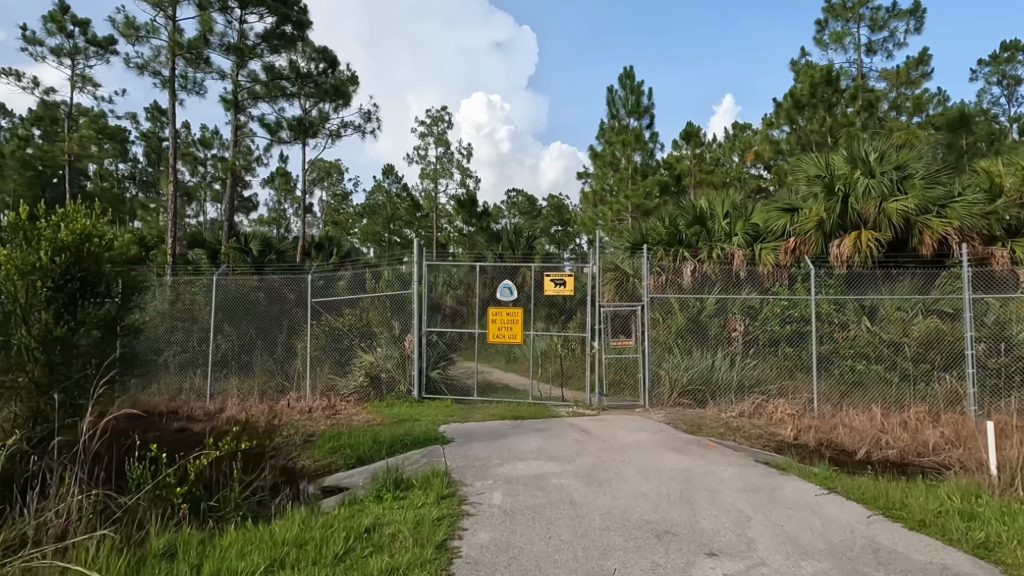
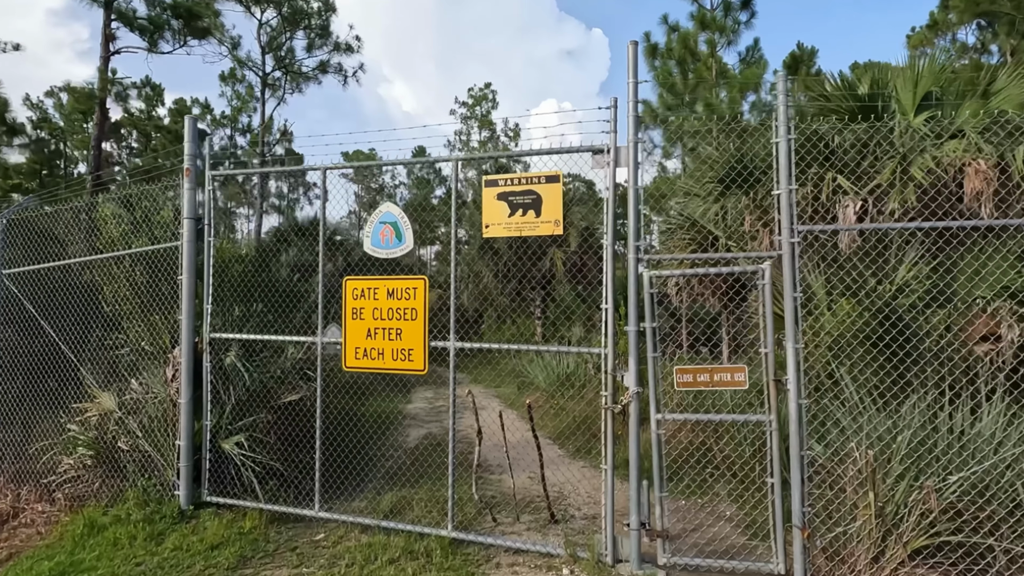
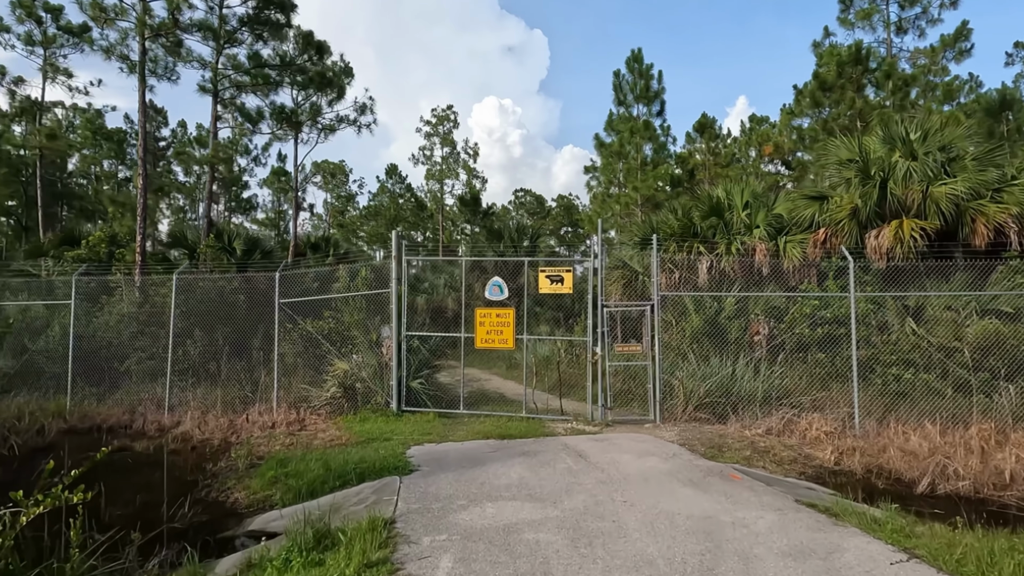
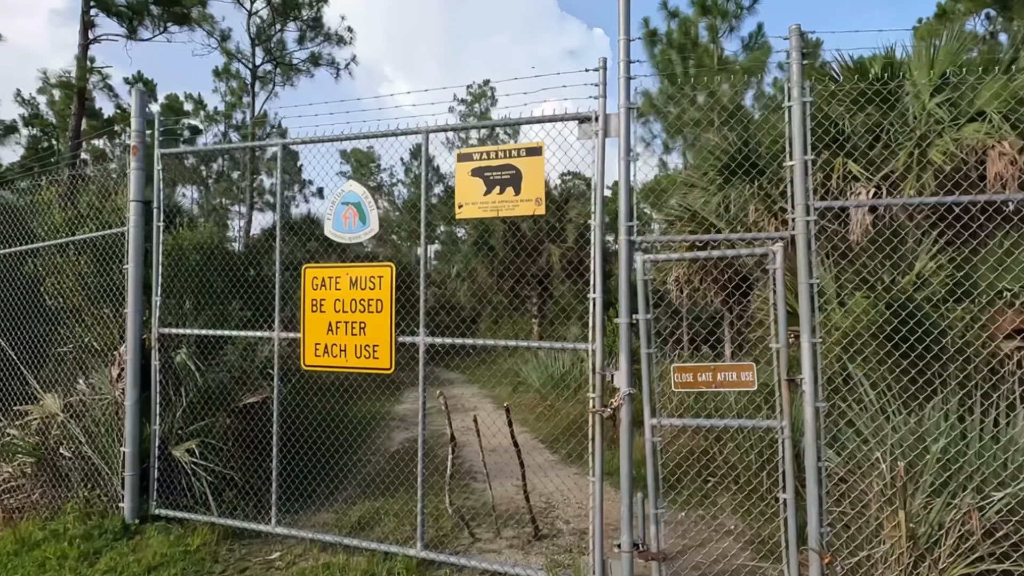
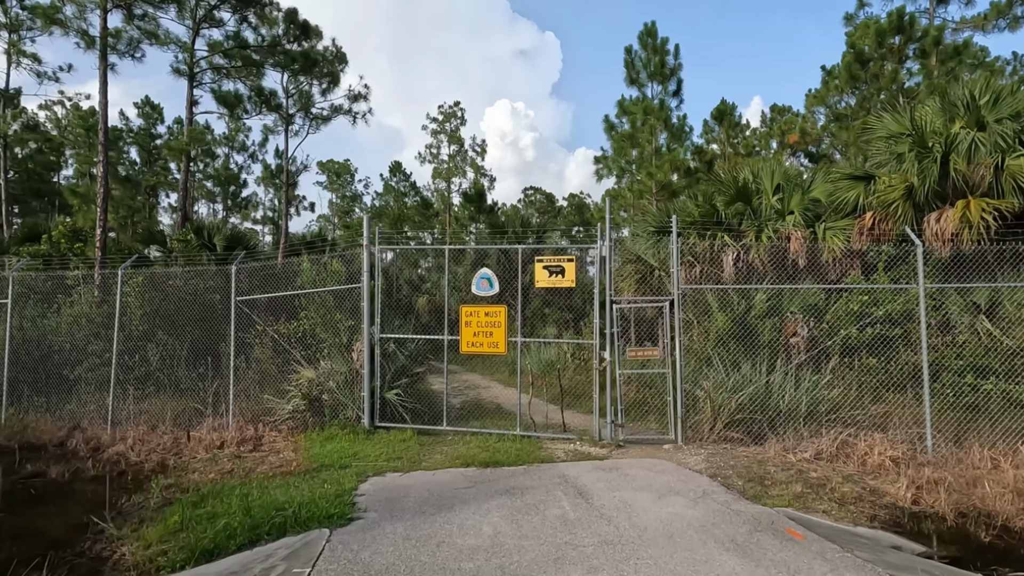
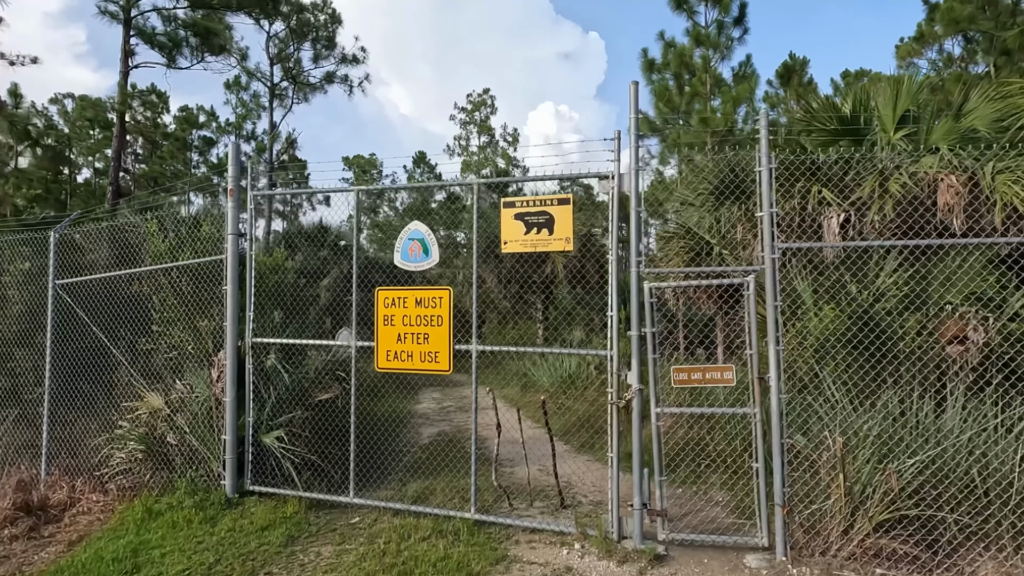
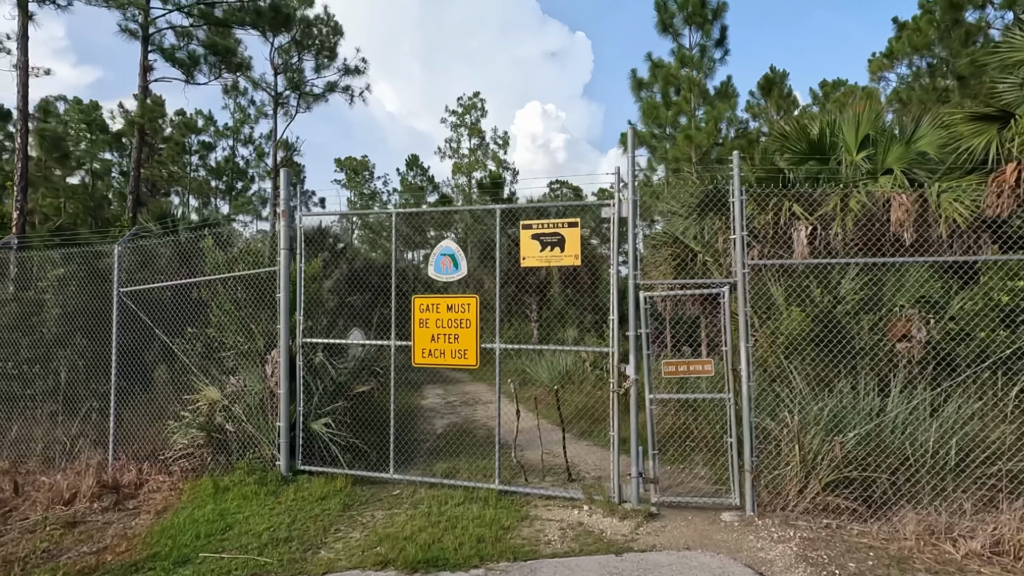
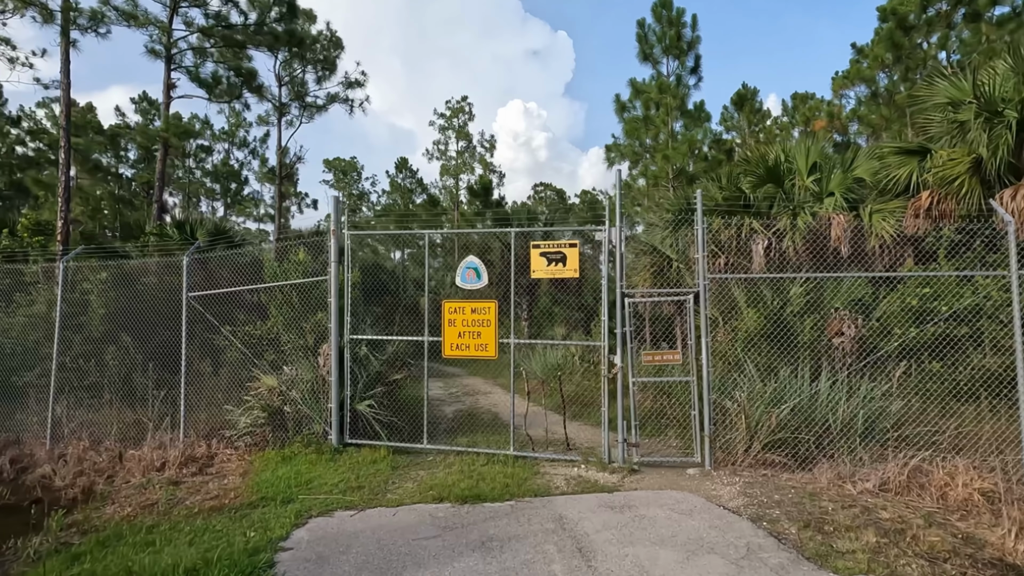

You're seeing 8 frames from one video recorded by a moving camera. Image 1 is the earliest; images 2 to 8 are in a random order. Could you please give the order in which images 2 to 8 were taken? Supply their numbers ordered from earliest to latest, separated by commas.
3, 5, 8, 7, 6, 2, 4
